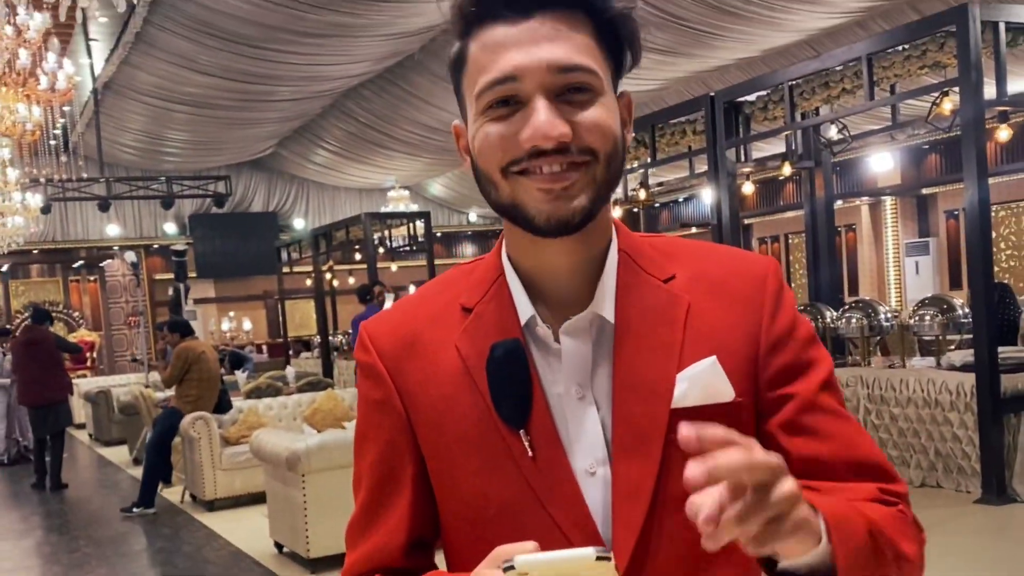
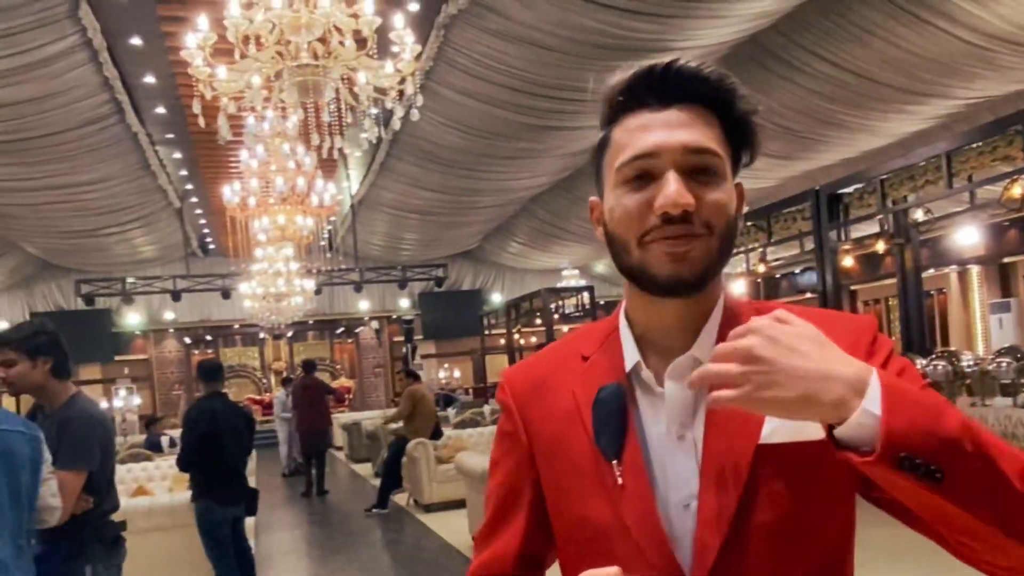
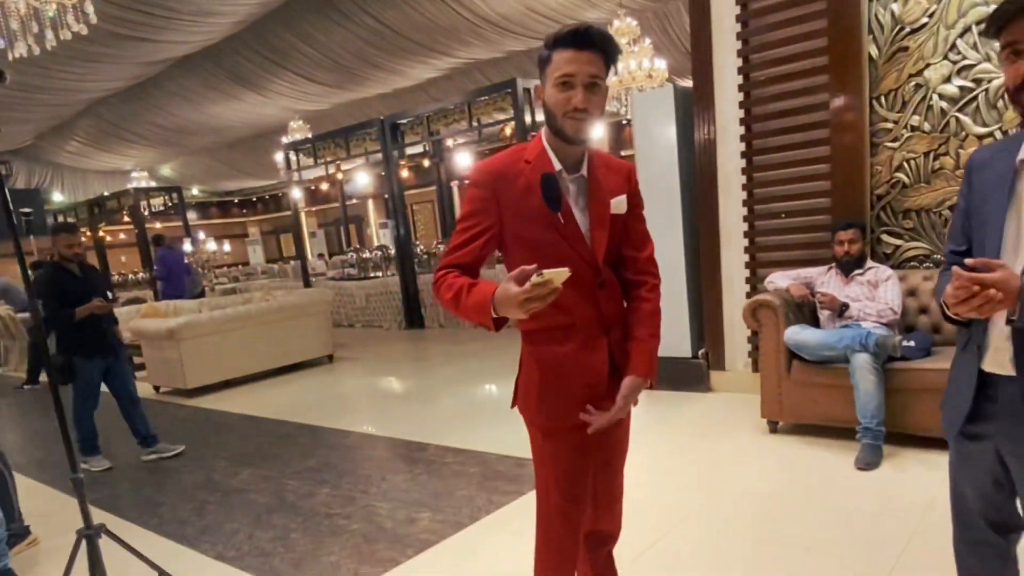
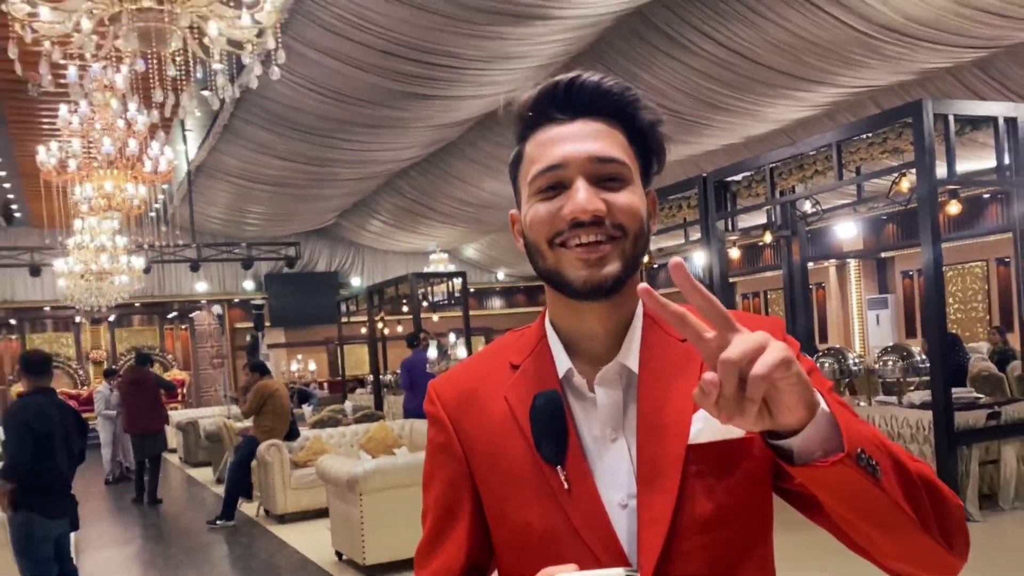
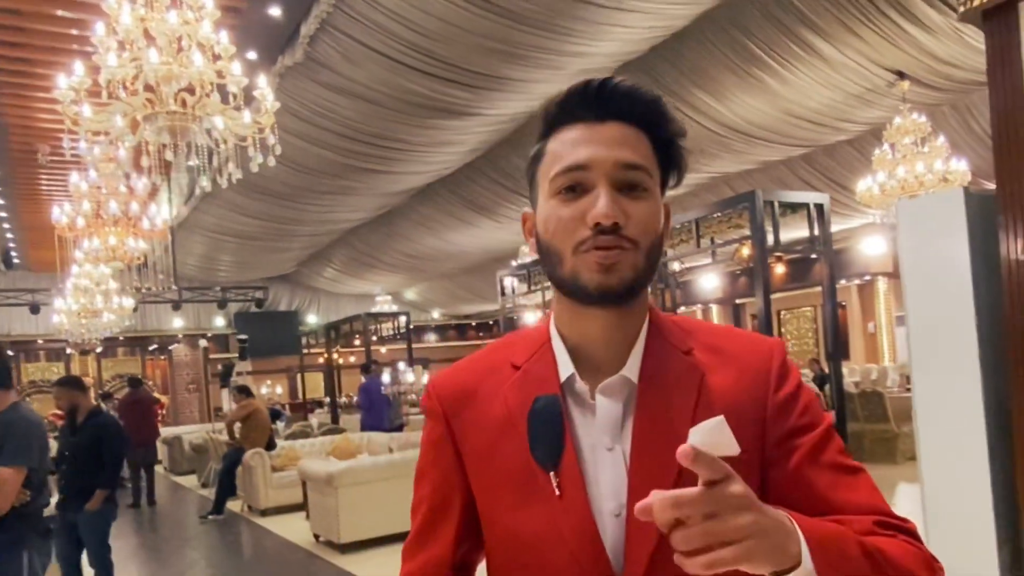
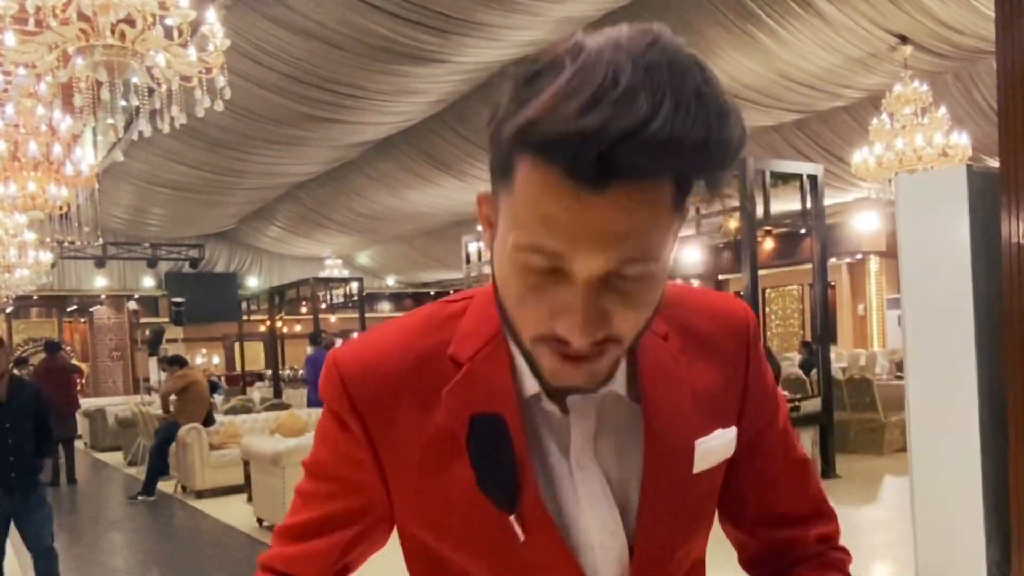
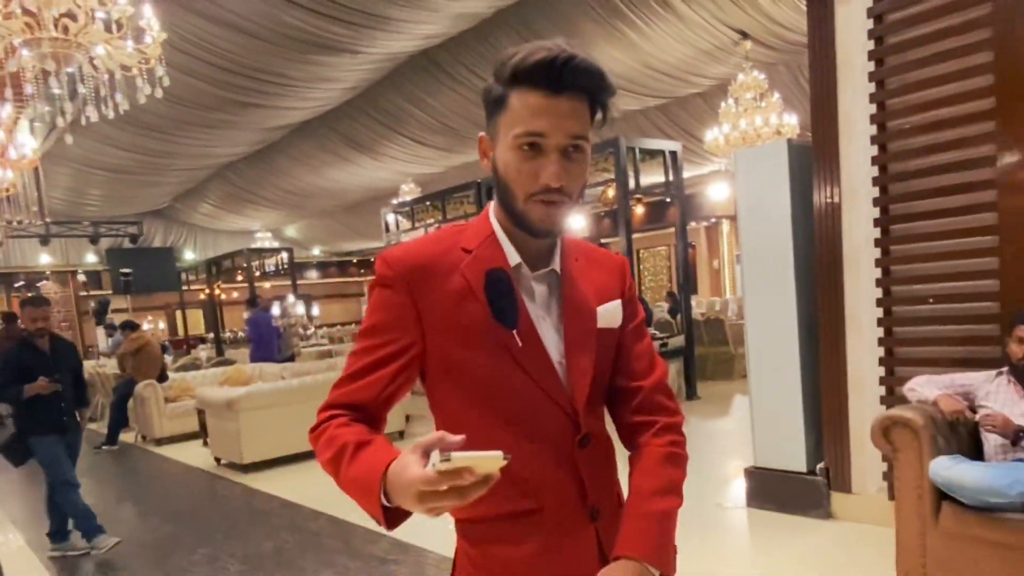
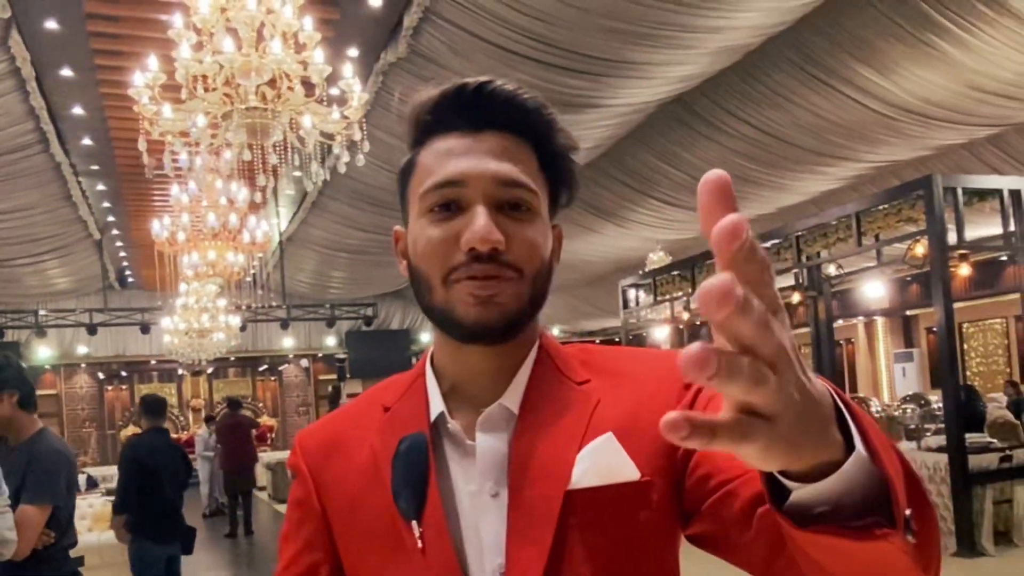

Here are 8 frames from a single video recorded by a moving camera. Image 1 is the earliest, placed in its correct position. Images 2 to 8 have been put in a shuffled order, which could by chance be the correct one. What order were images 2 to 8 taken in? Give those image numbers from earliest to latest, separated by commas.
4, 2, 8, 5, 6, 7, 3
